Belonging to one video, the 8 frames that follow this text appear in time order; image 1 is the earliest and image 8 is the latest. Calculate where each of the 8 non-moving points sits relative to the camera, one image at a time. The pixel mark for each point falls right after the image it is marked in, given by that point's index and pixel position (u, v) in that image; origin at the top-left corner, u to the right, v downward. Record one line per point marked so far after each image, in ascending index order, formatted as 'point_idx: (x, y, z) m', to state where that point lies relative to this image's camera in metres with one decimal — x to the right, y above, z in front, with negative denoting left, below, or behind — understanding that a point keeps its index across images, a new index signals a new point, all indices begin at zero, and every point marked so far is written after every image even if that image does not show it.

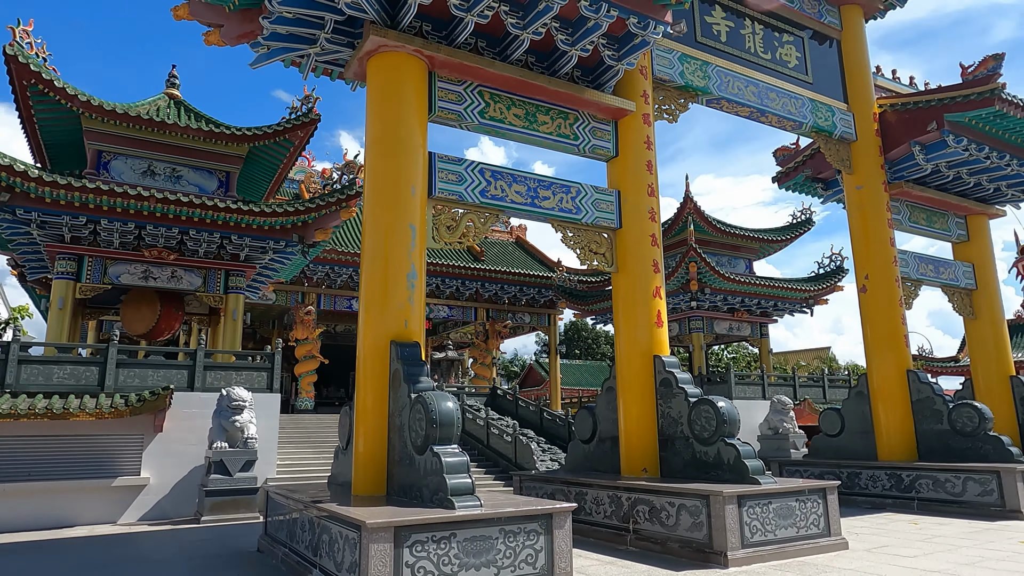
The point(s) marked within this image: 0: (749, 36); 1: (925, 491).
0: (+2.9, +3.1, +8.1) m
1: (+4.6, -2.3, +7.4) m
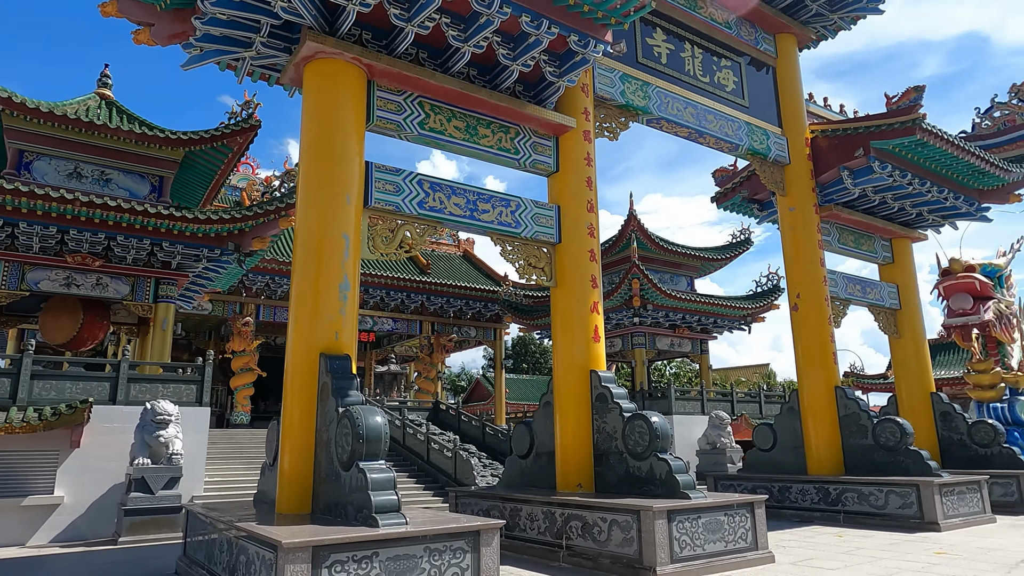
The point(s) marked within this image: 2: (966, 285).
0: (+2.2, +2.9, +8.4) m
1: (+3.9, -2.5, +7.6) m
2: (+6.7, 0.0, +9.8) m
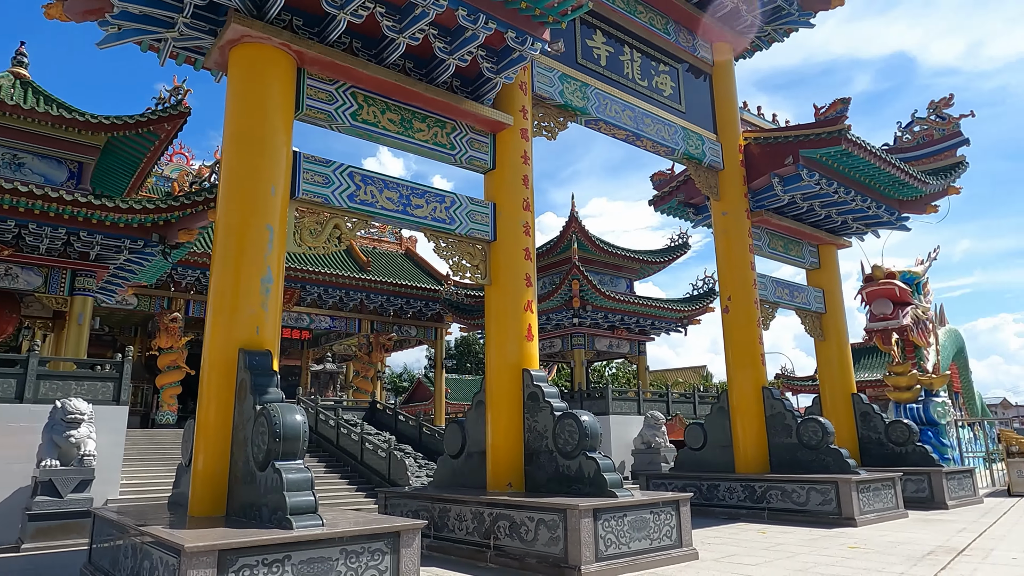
0: (+1.5, +2.9, +8.5) m
1: (+3.1, -2.5, +7.8) m
2: (+5.8, -0.1, +10.2) m
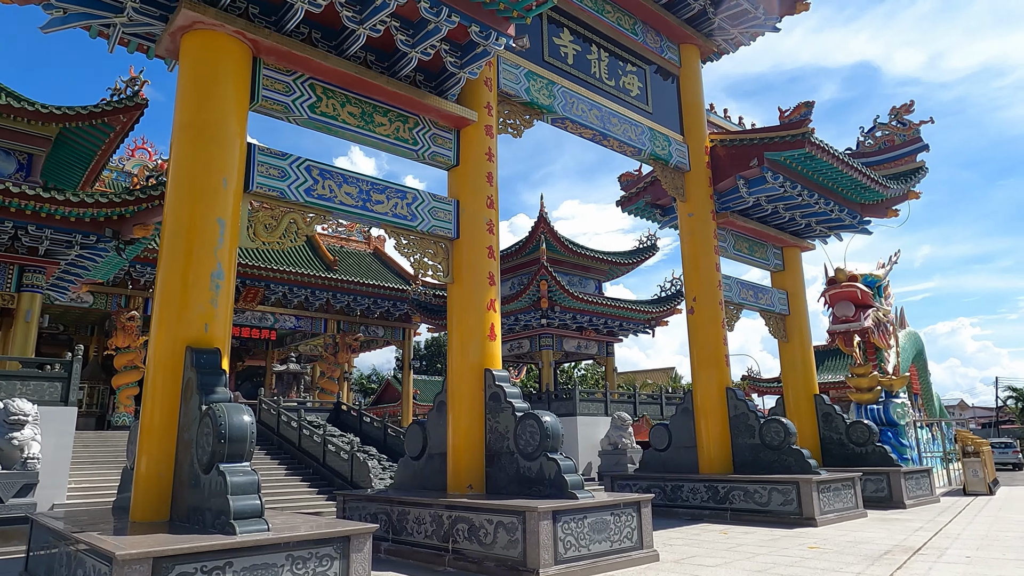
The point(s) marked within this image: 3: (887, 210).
0: (+1.0, +2.9, +8.4) m
1: (+2.7, -2.5, +7.9) m
2: (+5.2, -0.1, +10.4) m
3: (+6.0, +1.2, +10.6) m
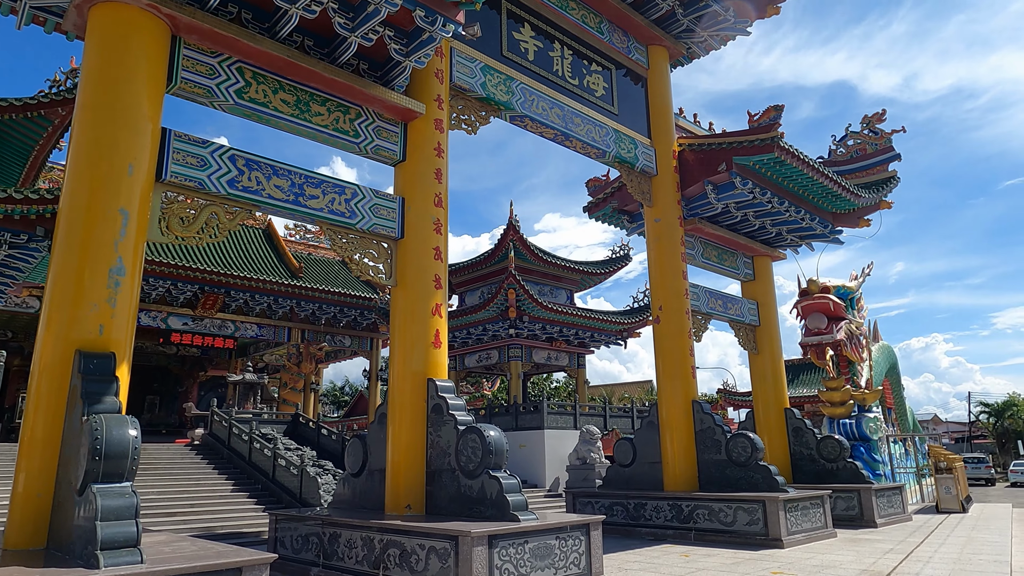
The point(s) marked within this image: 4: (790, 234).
0: (+0.6, +2.8, +8.1) m
1: (+2.1, -2.6, +7.5) m
2: (+4.7, -0.3, +10.1) m
3: (+5.4, +1.1, +10.4) m
4: (+4.3, +0.8, +10.4) m
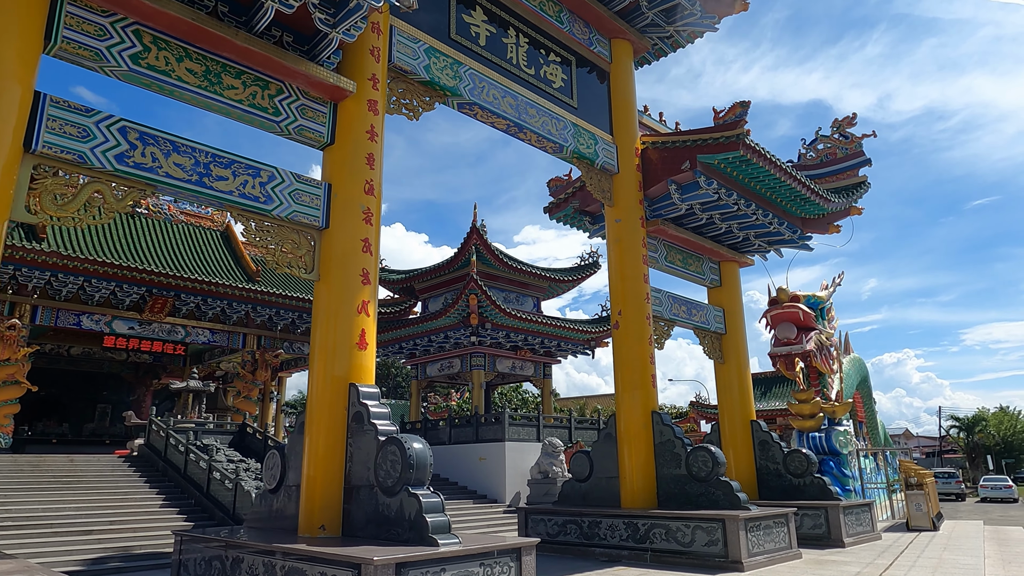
0: (0.0, +2.8, +7.6) m
1: (+1.5, -2.6, +7.0) m
2: (+4.0, -0.4, +9.7) m
3: (+4.8, +0.9, +10.1) m
4: (+3.7, +0.7, +10.0) m
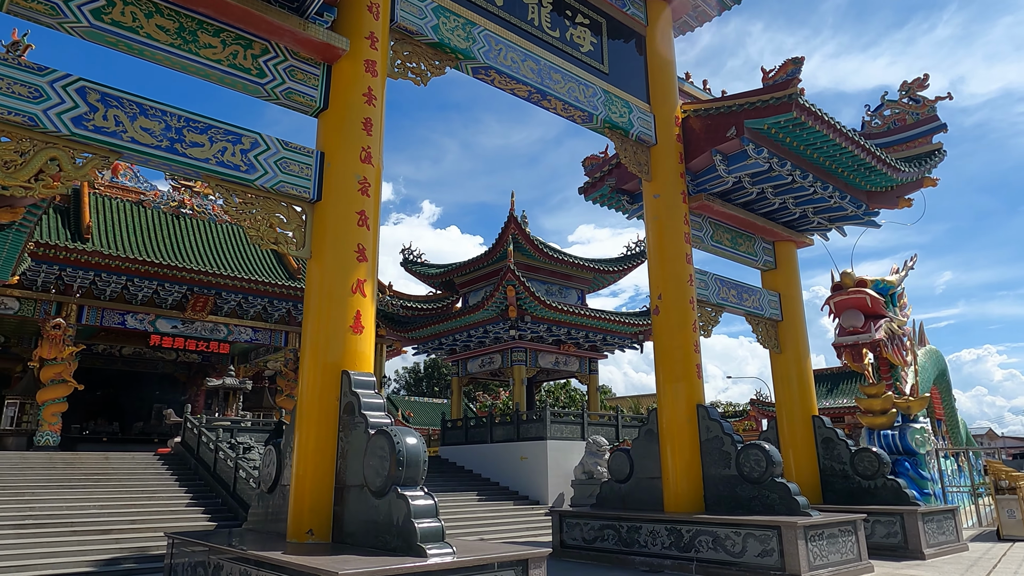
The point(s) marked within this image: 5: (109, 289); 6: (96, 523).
0: (+0.2, +2.9, +7.0) m
1: (+1.8, -2.4, +6.2) m
2: (+4.5, -0.1, +8.7) m
3: (+5.2, +1.2, +9.0) m
4: (+4.2, +1.0, +9.1) m
5: (-8.5, 0.0, +14.0) m
6: (-4.9, -2.8, +7.8) m
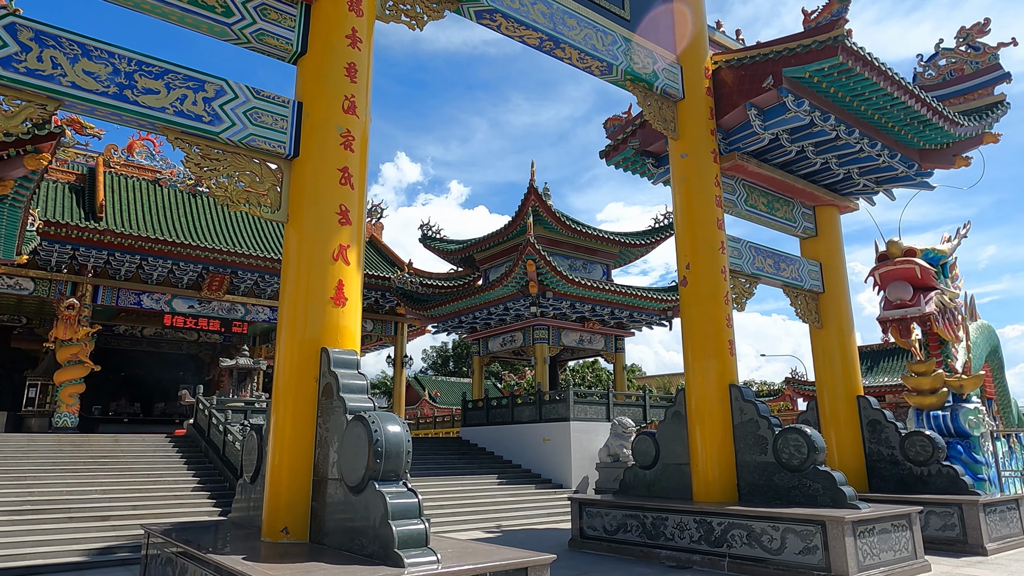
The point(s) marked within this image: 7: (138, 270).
0: (+0.3, +3.2, +6.3) m
1: (+1.9, -2.2, +5.6) m
2: (+4.7, +0.3, +7.9) m
3: (+5.4, +1.6, +8.1) m
4: (+4.3, +1.4, +8.2) m
5: (-8.1, +0.4, +13.8) m
6: (-4.7, -2.5, +7.6) m
7: (-7.9, +0.4, +14.1) m
